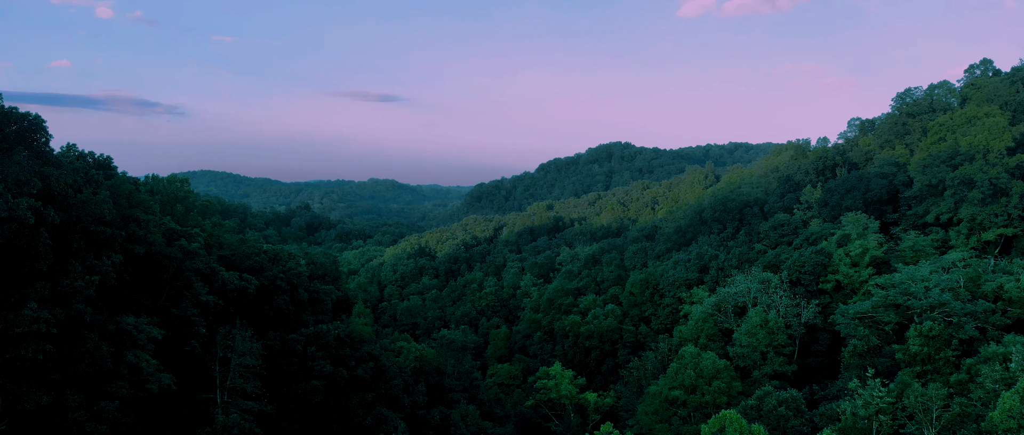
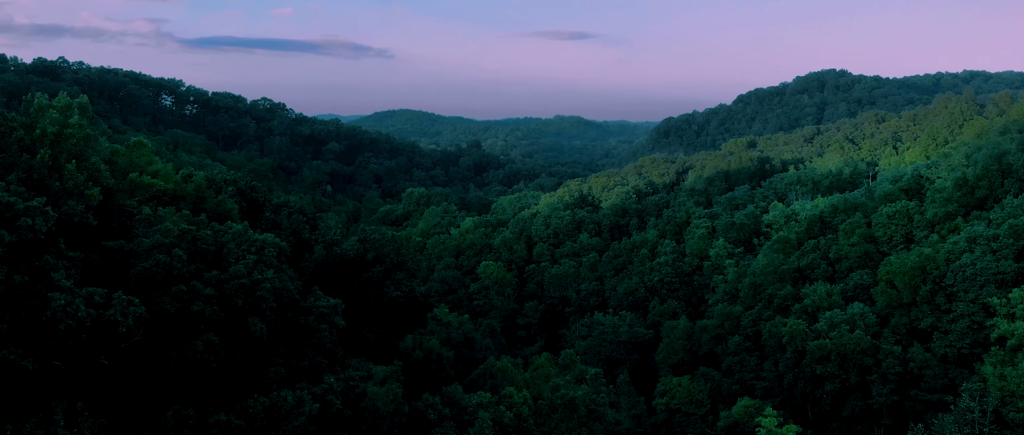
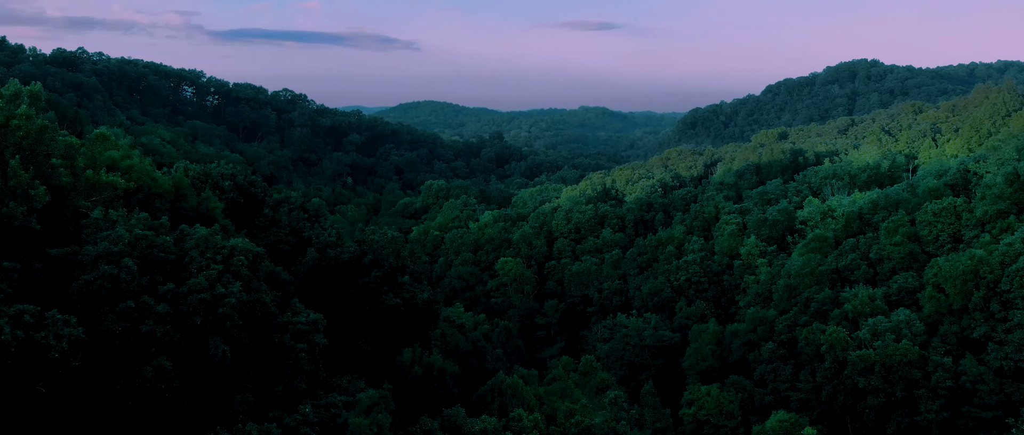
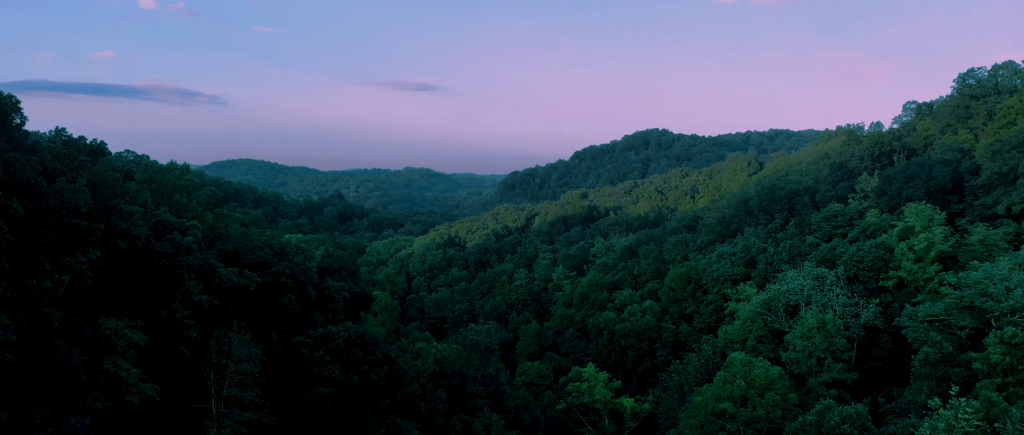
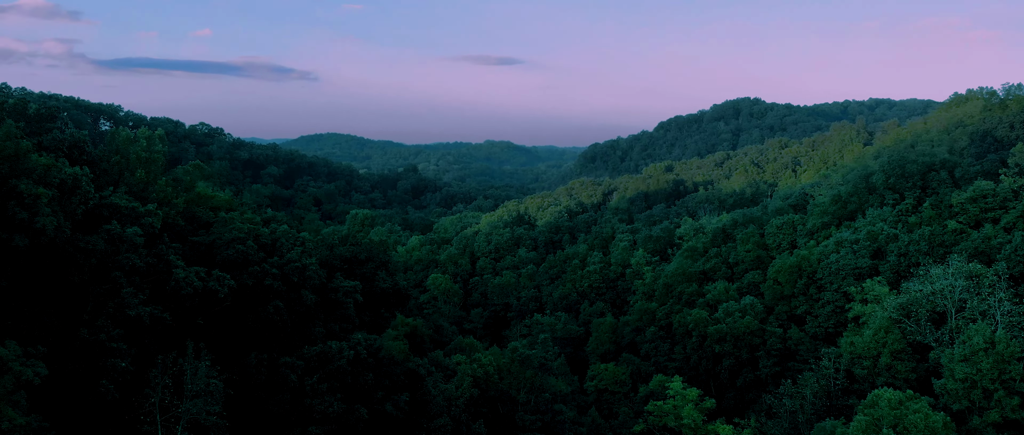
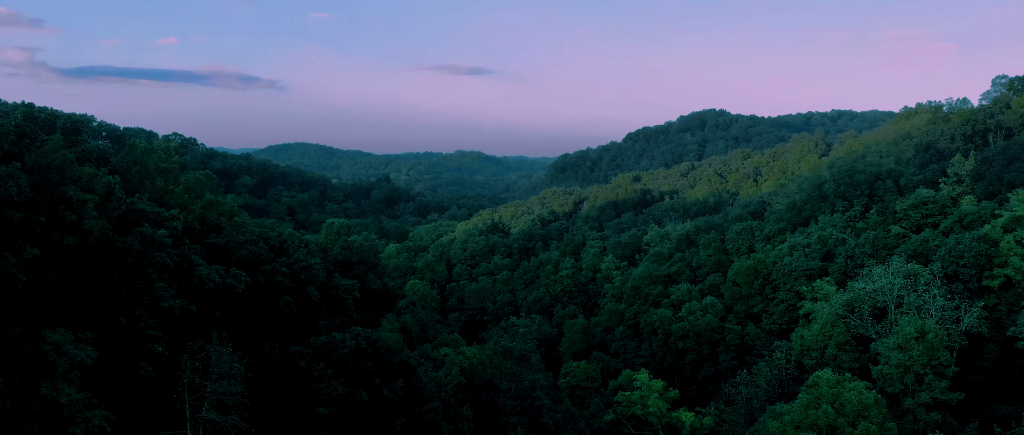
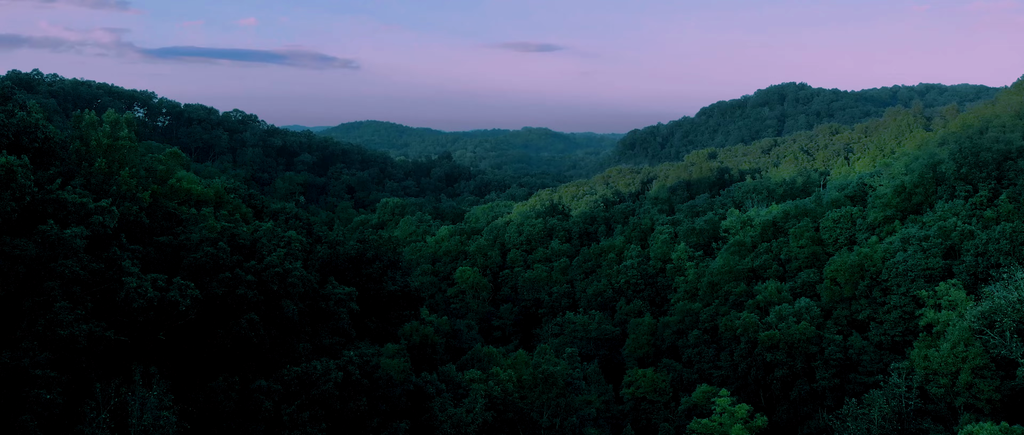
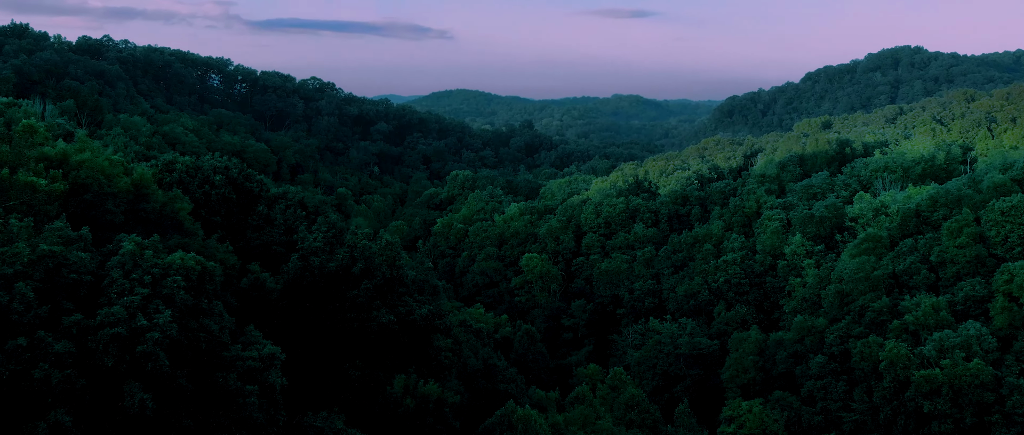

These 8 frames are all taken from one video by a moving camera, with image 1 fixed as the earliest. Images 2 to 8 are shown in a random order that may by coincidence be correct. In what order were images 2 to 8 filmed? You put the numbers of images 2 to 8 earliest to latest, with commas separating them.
4, 6, 5, 7, 2, 3, 8
